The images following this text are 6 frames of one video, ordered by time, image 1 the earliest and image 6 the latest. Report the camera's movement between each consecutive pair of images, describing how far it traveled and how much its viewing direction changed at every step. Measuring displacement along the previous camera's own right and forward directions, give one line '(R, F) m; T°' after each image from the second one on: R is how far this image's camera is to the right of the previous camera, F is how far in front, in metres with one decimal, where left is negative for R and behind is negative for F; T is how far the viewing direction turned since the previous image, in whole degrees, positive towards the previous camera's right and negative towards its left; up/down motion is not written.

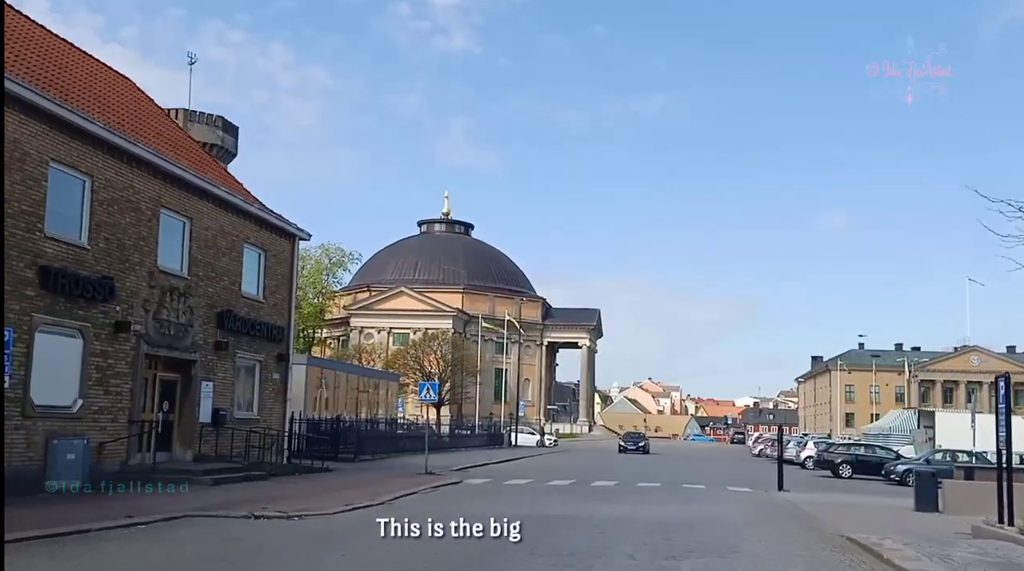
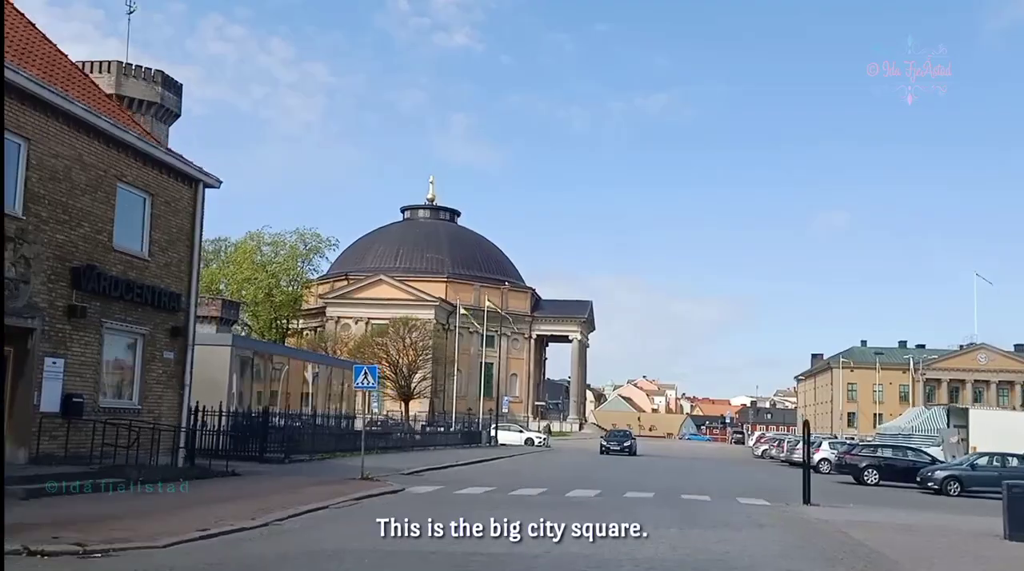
(+0.7, +5.1) m; 0°
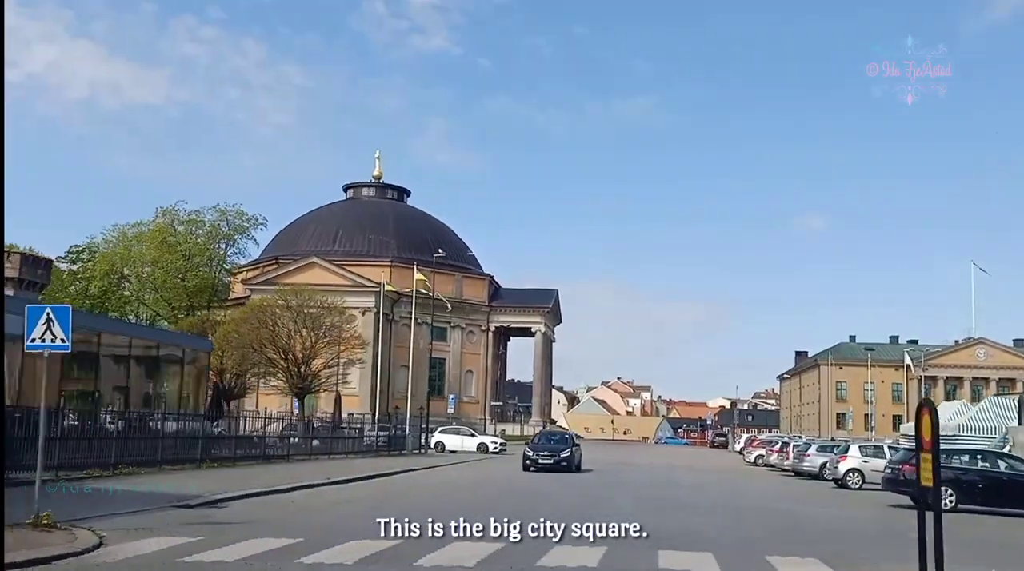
(+1.6, +10.0) m; +1°
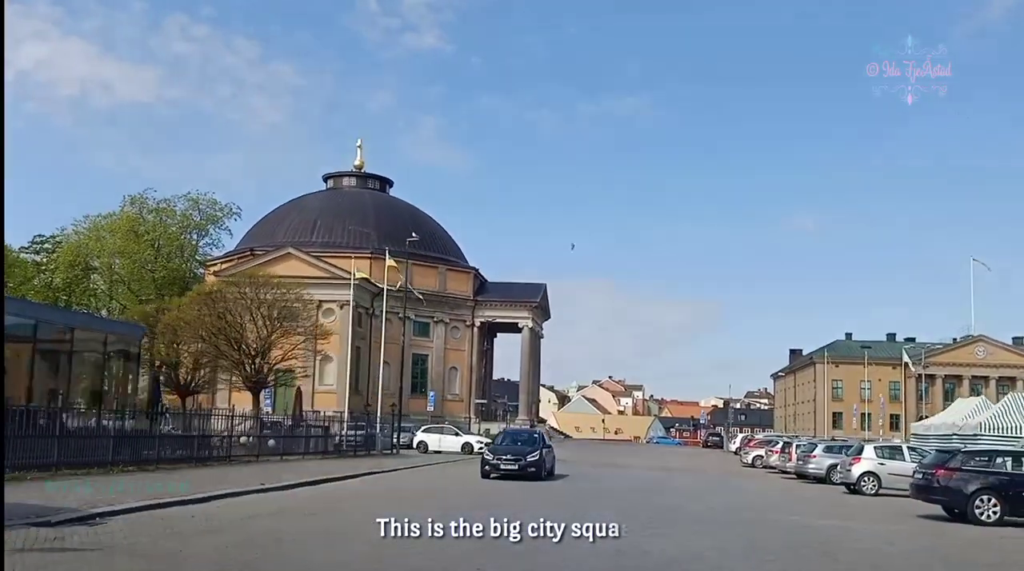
(+0.5, +3.1) m; 0°
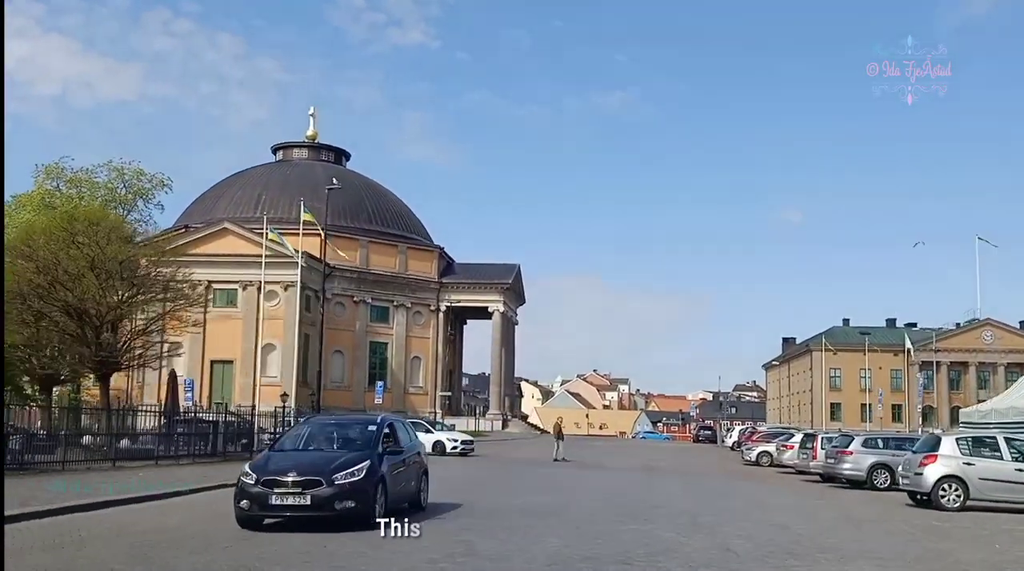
(+1.1, +7.6) m; +1°
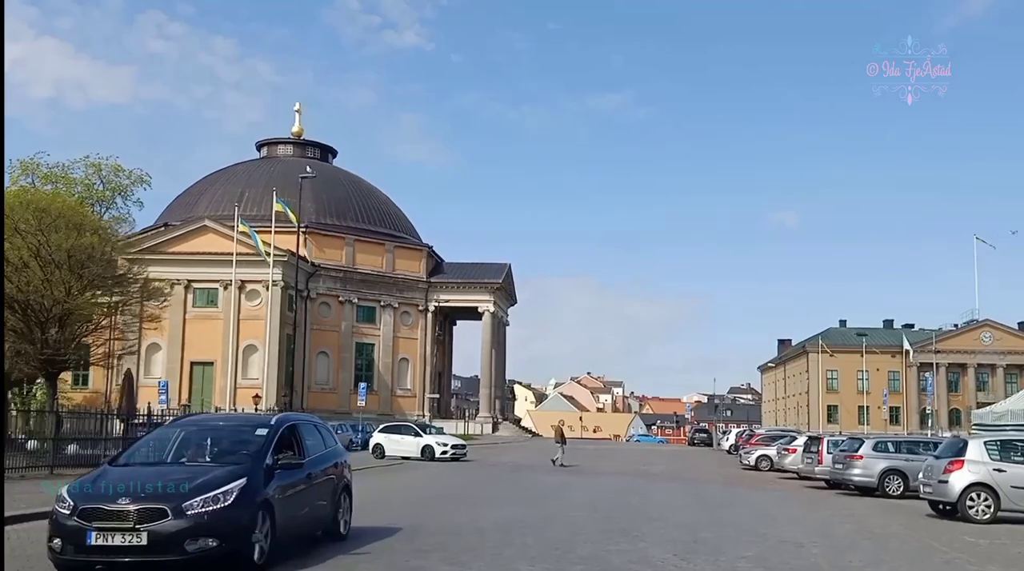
(+0.3, +1.7) m; 0°
